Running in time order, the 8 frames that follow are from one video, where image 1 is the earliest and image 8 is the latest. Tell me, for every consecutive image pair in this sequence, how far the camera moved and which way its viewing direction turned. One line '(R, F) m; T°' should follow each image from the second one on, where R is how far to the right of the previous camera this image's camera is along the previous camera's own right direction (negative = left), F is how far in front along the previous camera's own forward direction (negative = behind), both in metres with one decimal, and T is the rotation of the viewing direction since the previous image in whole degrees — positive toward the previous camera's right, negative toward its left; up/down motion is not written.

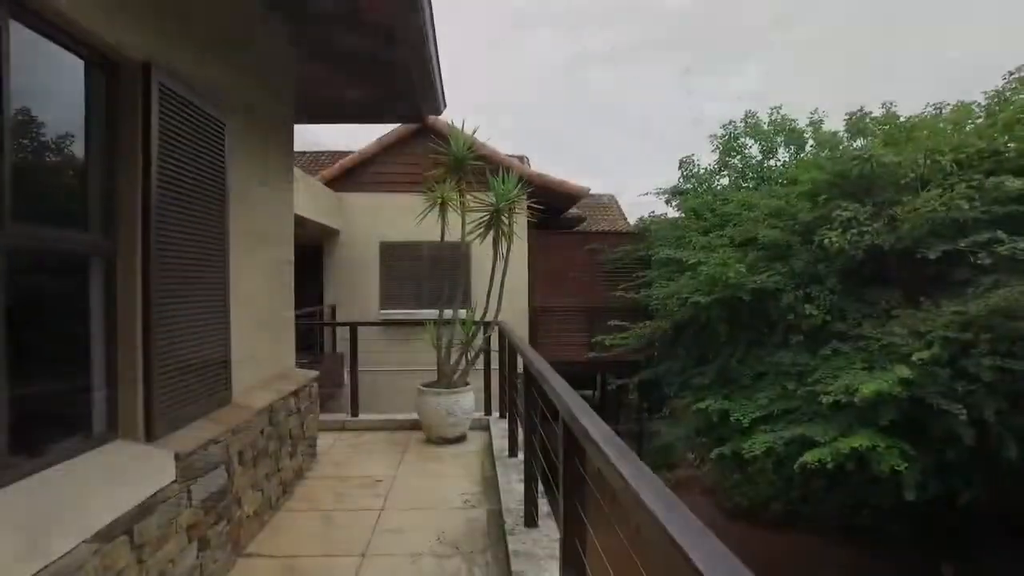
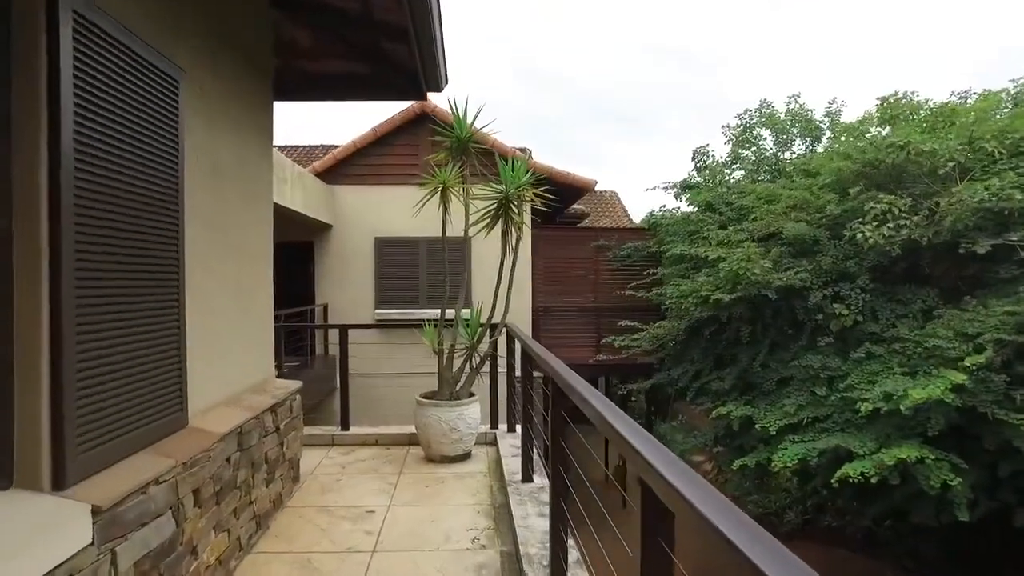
(-0.1, +0.5) m; 0°
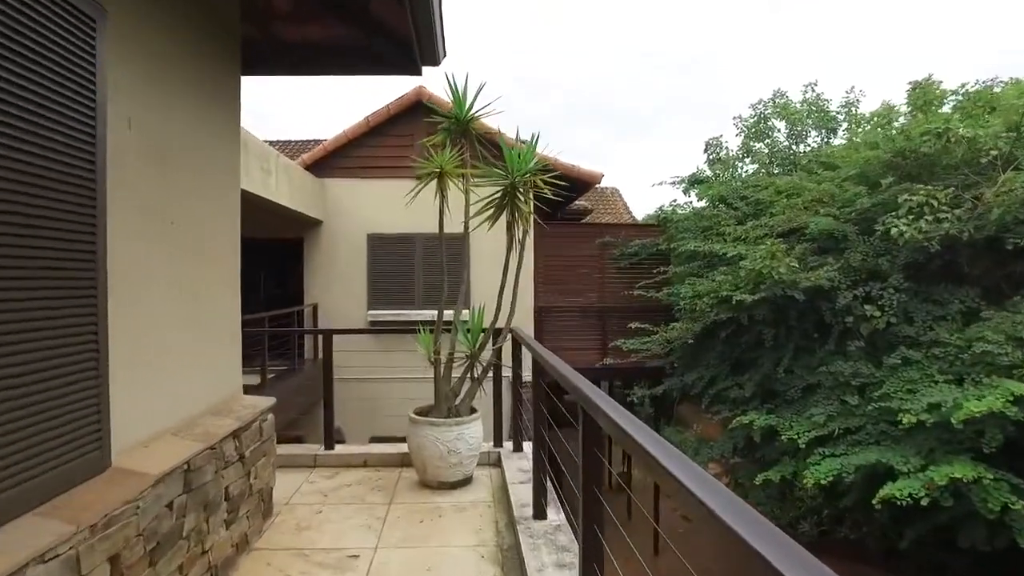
(-0.1, +0.5) m; 0°
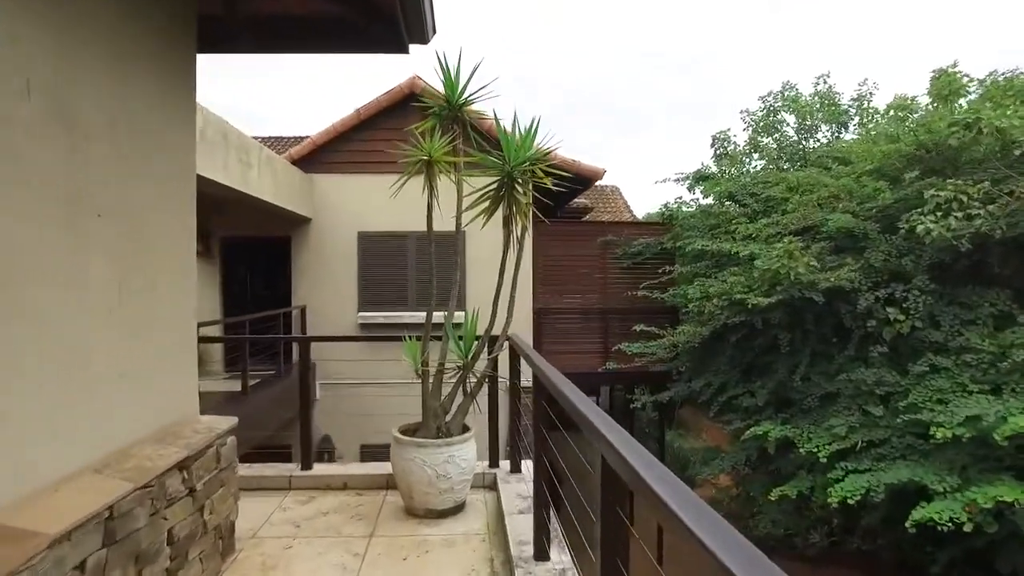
(0.0, +0.4) m; 0°
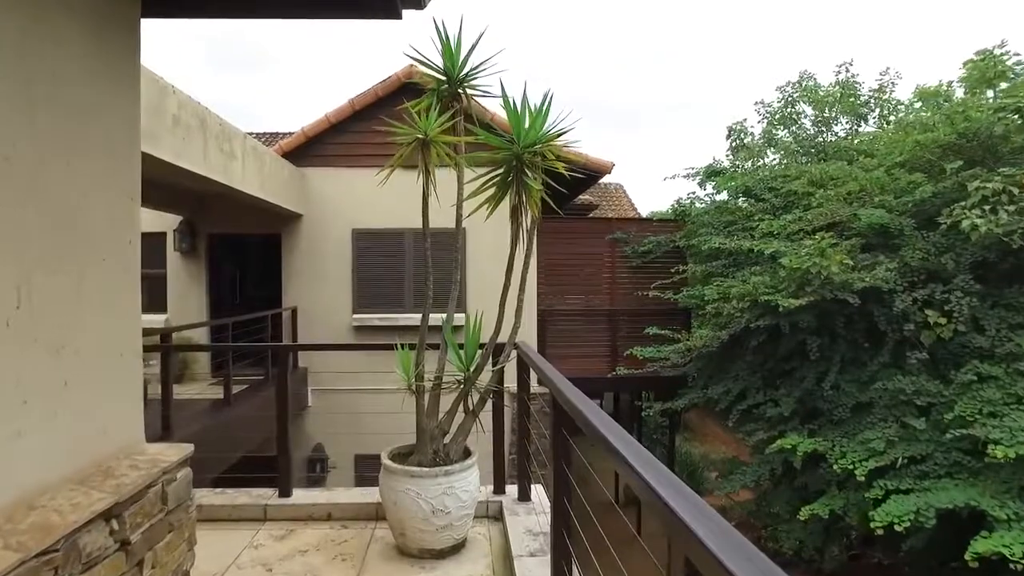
(0.0, +0.4) m; 0°
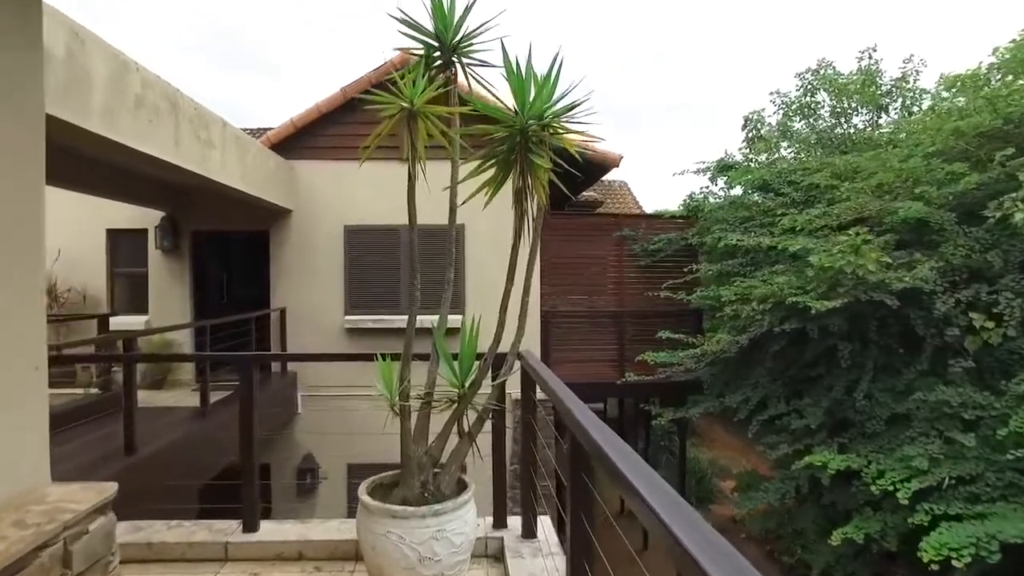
(0.0, +0.4) m; 0°
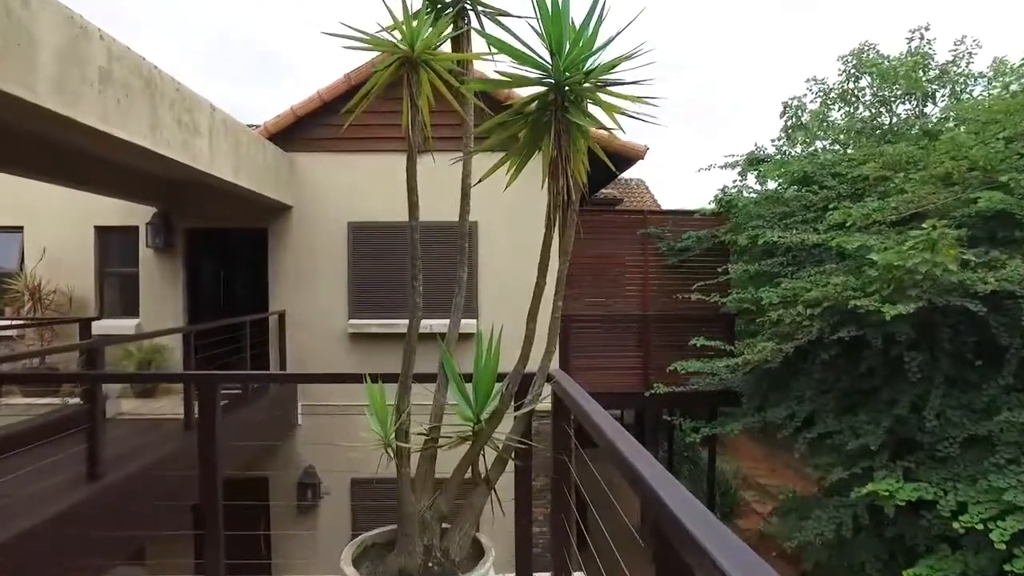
(-0.1, +0.5) m; -1°
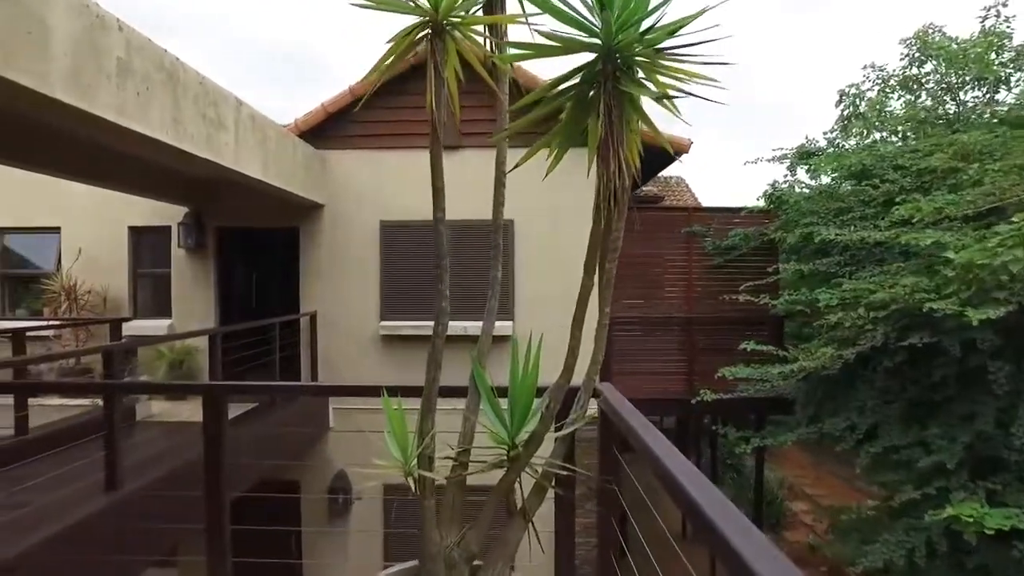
(0.0, +0.3) m; -3°
